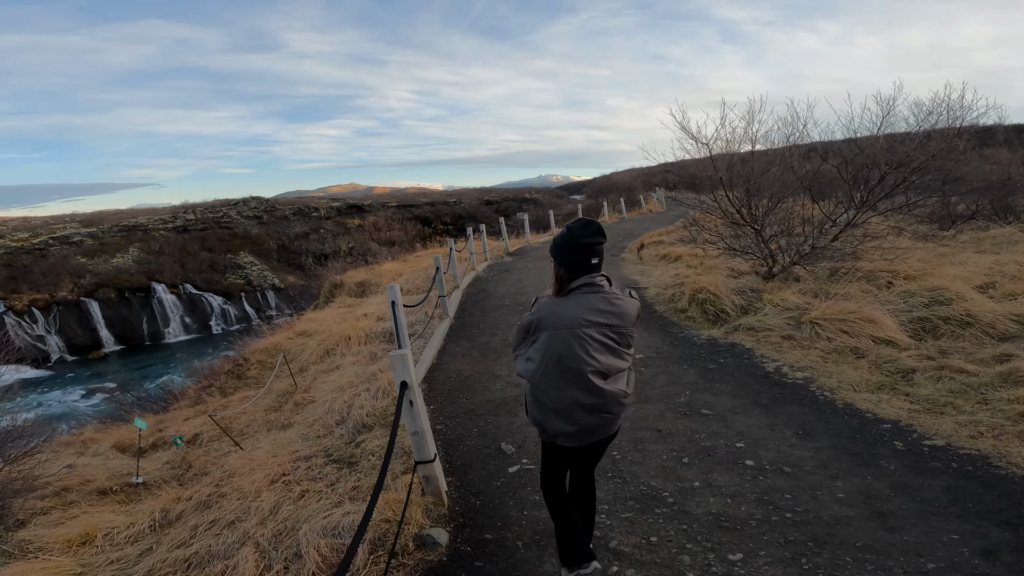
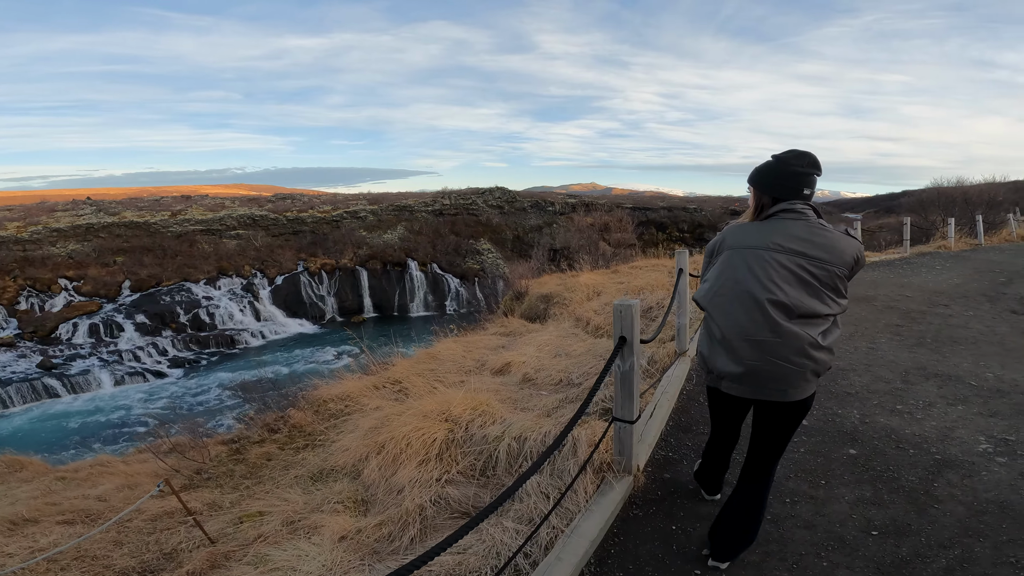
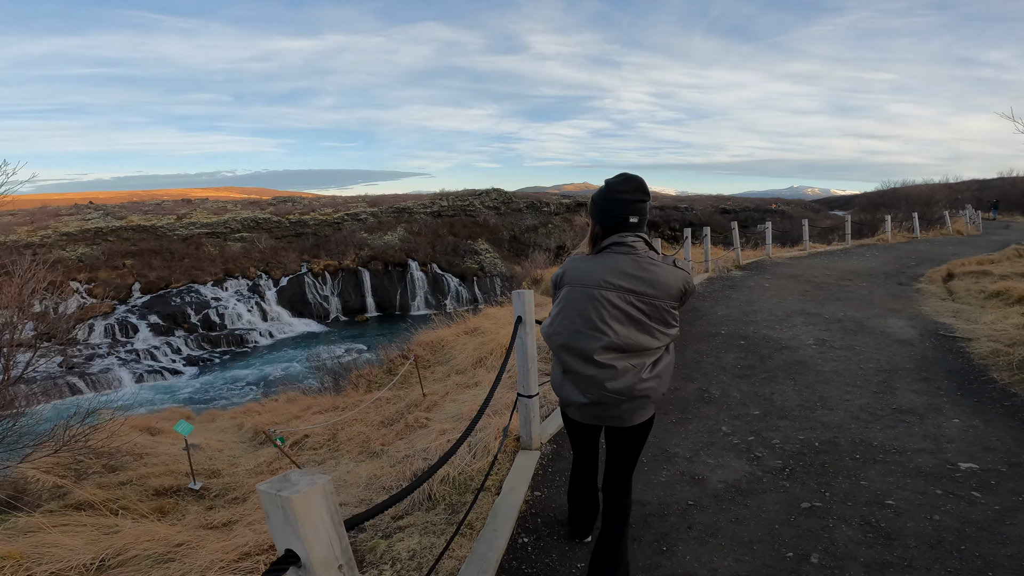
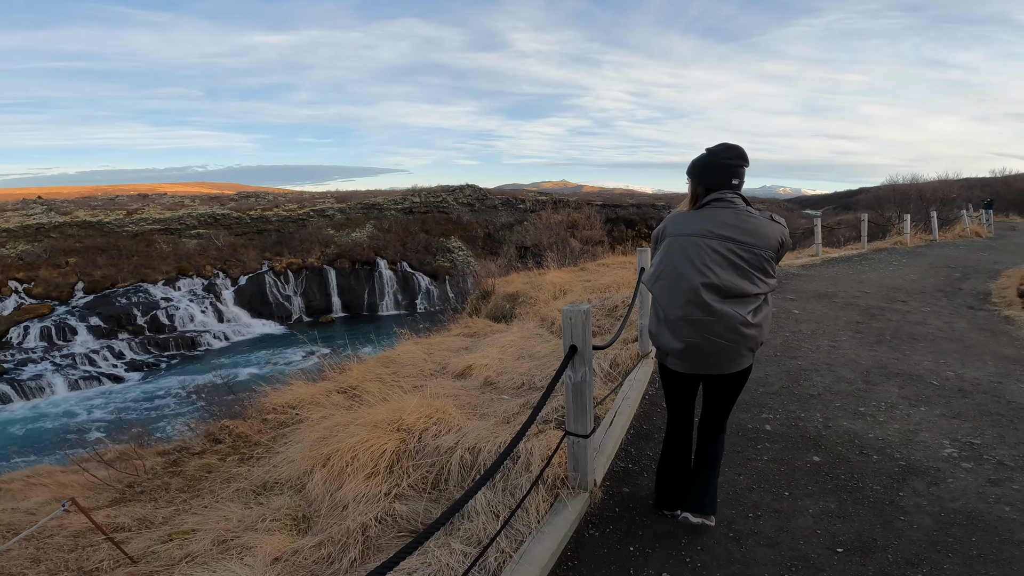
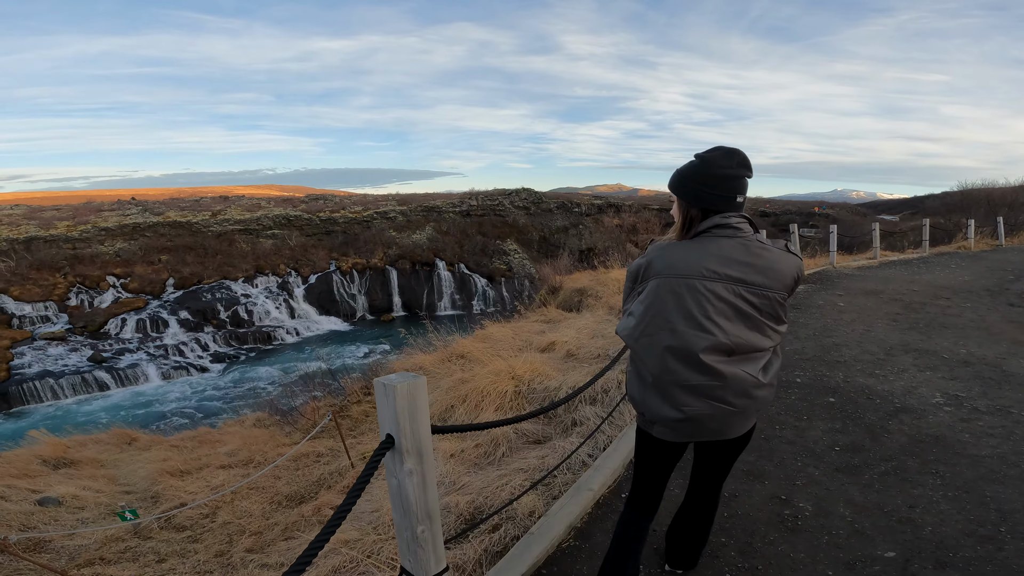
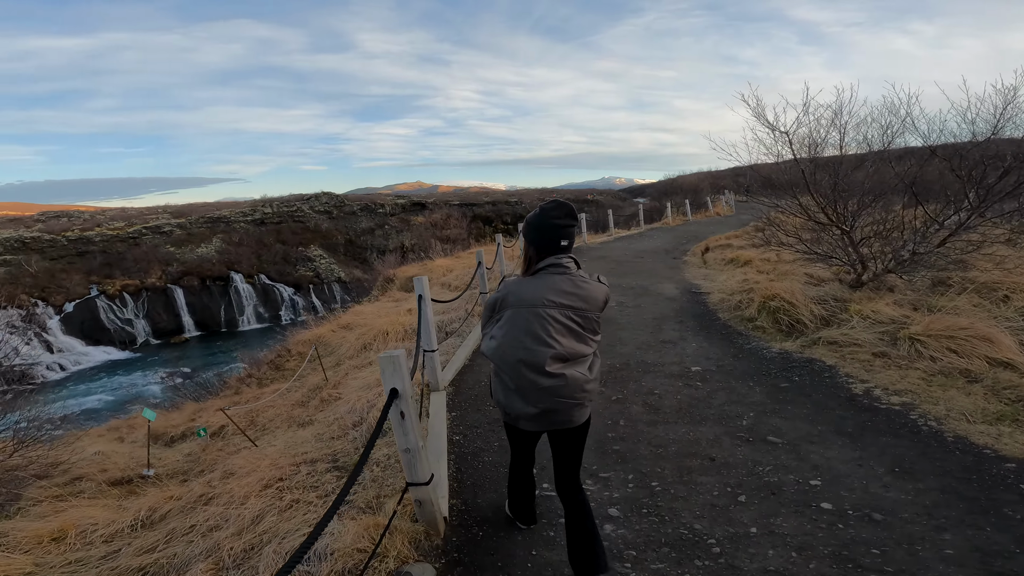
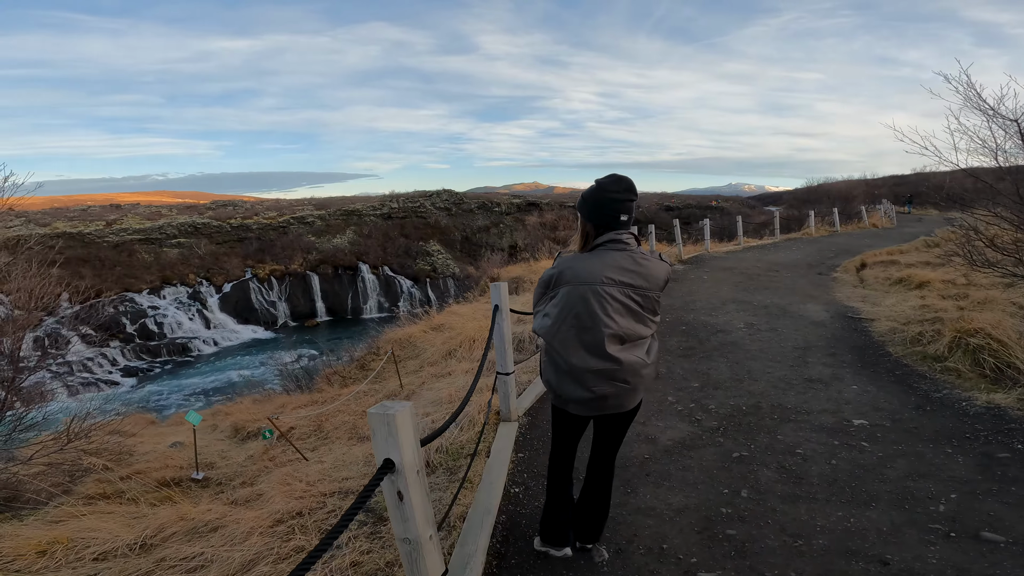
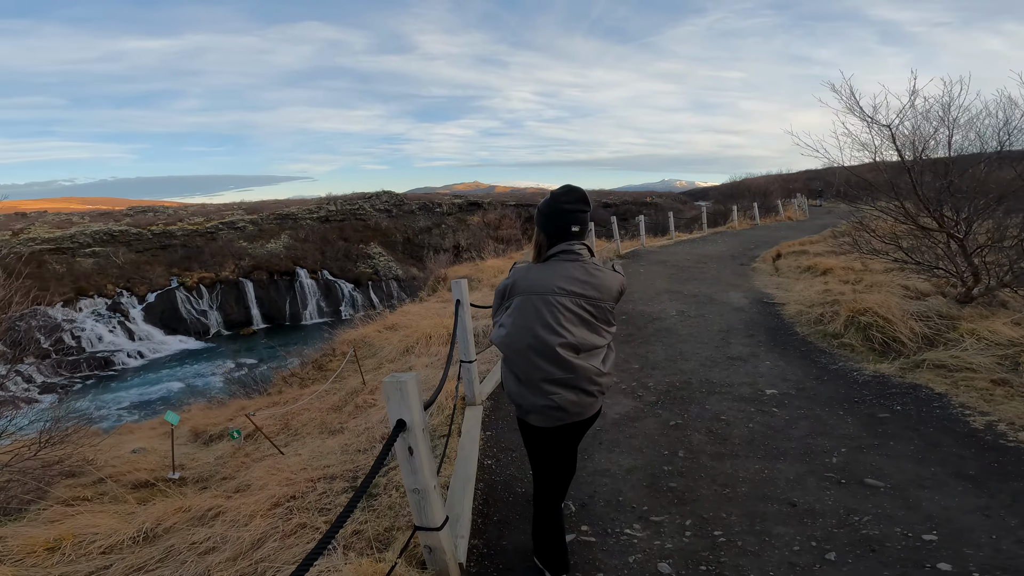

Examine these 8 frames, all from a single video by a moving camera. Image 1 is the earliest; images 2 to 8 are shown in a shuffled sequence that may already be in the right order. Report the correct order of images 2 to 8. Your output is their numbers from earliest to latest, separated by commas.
6, 8, 7, 3, 5, 2, 4
